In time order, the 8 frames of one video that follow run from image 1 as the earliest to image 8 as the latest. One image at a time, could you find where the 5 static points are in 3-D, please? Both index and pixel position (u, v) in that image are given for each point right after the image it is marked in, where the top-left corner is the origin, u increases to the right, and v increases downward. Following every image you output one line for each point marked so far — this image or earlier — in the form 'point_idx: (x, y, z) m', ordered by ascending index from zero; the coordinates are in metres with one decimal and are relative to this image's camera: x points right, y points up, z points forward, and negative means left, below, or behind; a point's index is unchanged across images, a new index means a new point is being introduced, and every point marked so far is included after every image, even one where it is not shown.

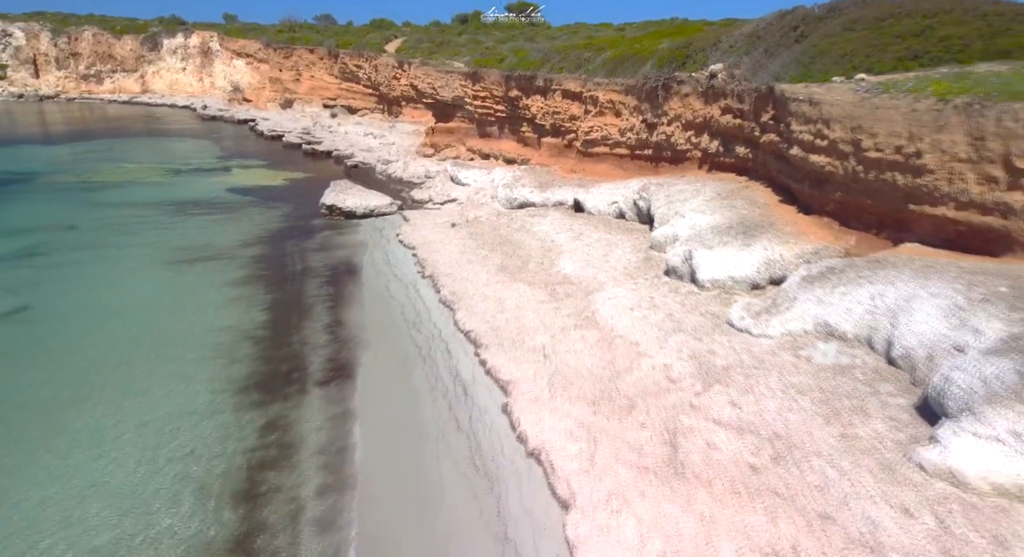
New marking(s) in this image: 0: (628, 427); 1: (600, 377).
0: (+1.4, -1.9, +6.9) m
1: (+1.2, -1.5, +8.0) m
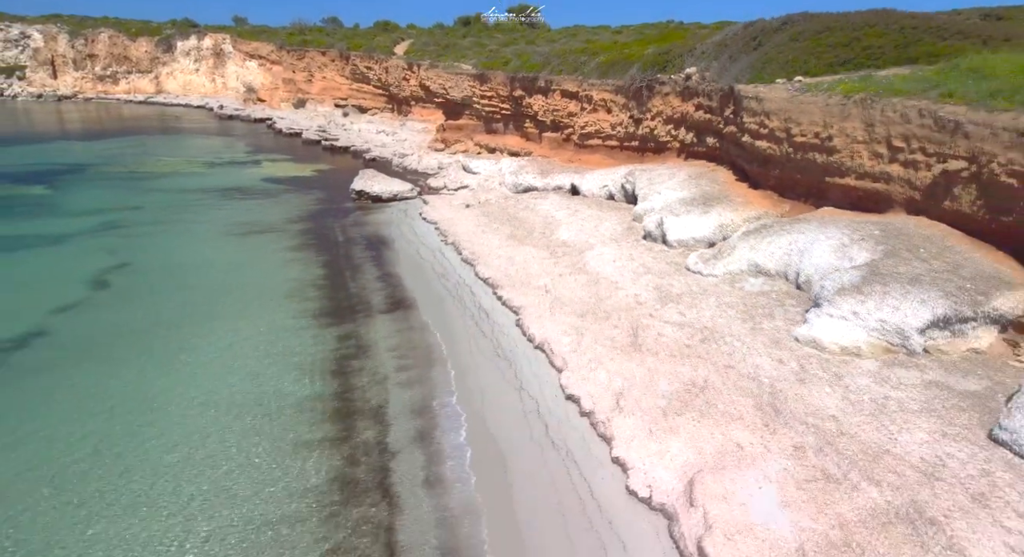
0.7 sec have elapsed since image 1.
0: (+1.6, -0.9, +9.7) m
1: (+1.4, -0.5, +10.9) m
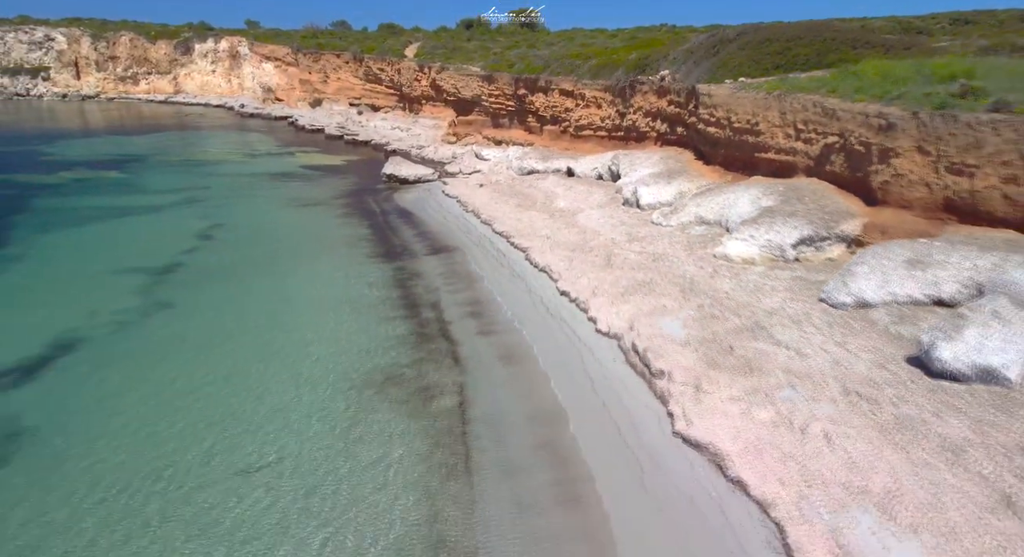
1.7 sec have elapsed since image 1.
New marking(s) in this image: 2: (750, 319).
0: (+1.9, +0.5, +13.8) m
1: (+1.7, +0.9, +14.9) m
2: (+4.2, -0.9, +9.5) m
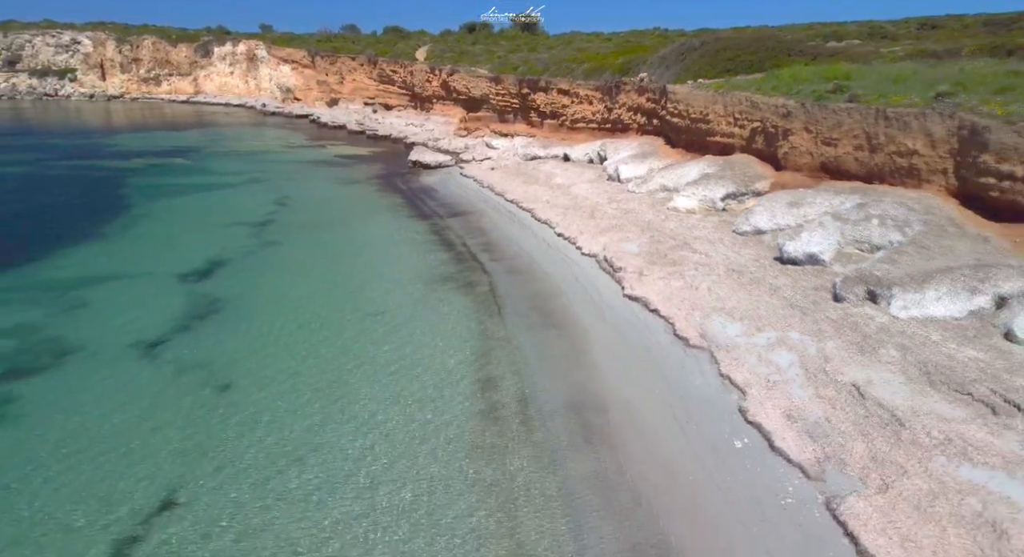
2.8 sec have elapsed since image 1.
0: (+2.2, +2.2, +18.7) m
1: (+2.0, +2.5, +19.8) m
2: (+4.5, +0.8, +14.4) m
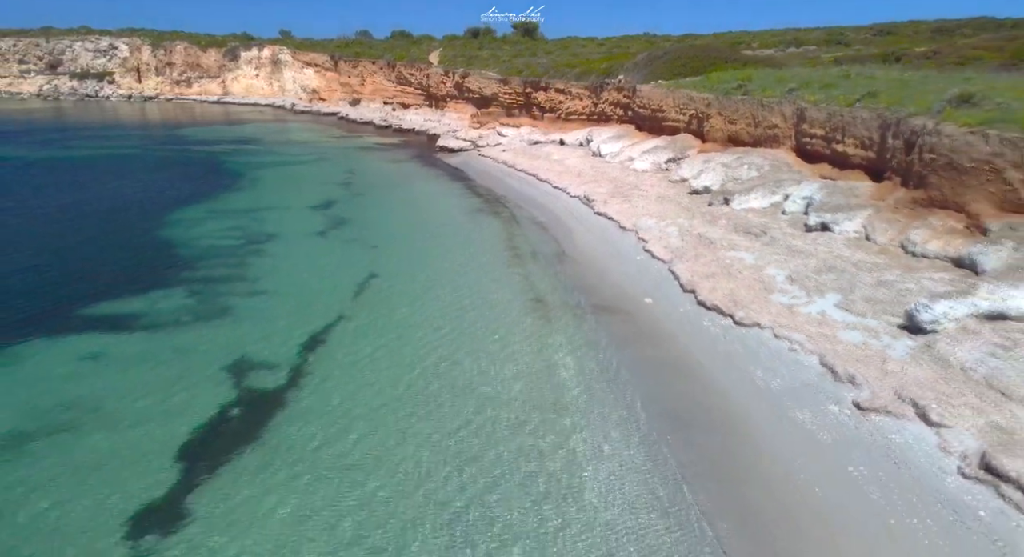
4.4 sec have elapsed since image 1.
0: (+2.6, +4.9, +26.6) m
1: (+2.4, +5.3, +27.8) m
2: (+4.9, +3.5, +22.3) m
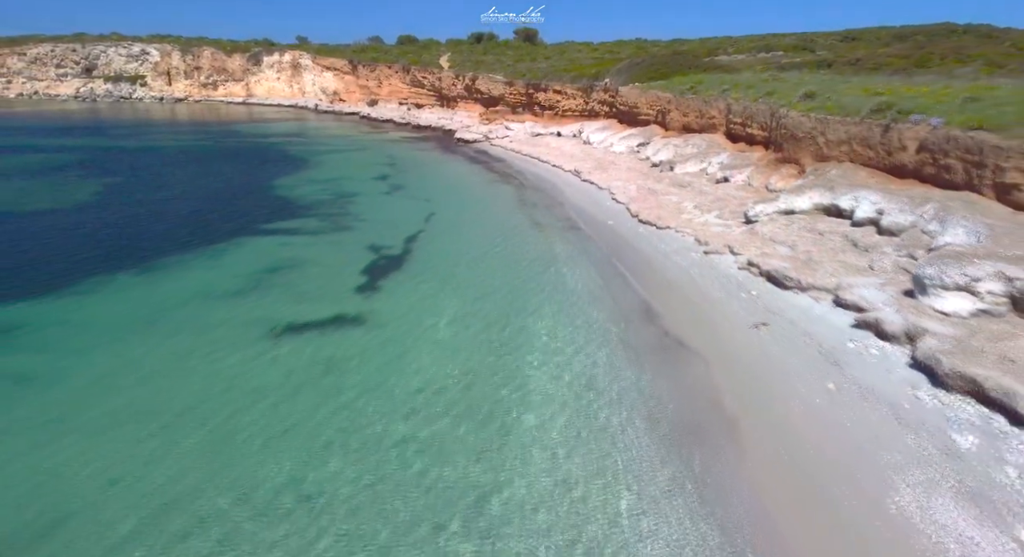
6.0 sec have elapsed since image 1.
0: (+3.0, +7.4, +34.4) m
1: (+2.8, +7.8, +35.6) m
2: (+5.4, +6.1, +30.1) m
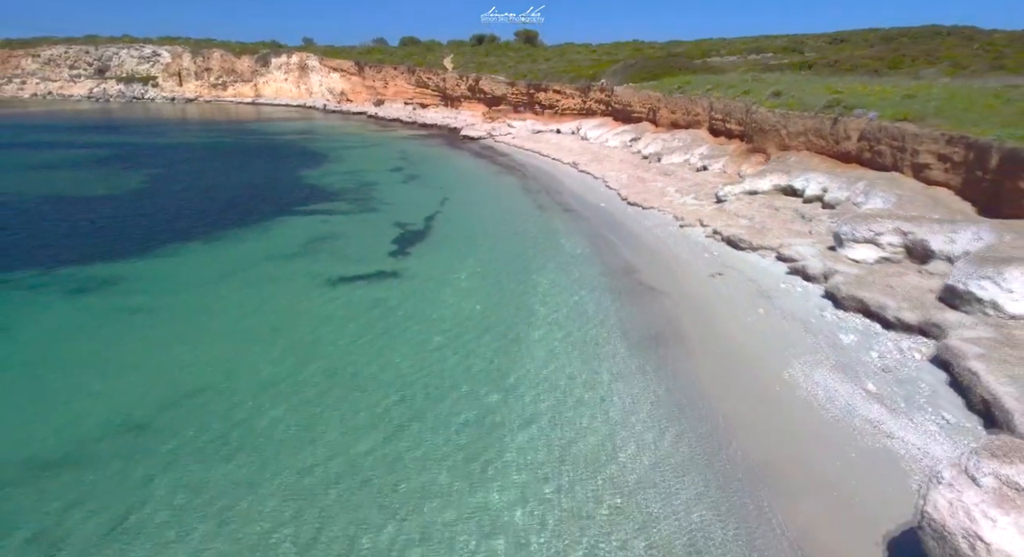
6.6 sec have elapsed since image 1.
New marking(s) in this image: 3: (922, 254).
0: (+3.2, +8.5, +37.4) m
1: (+3.0, +8.8, +38.6) m
2: (+5.6, +7.1, +33.1) m
3: (+9.1, +0.5, +12.6) m
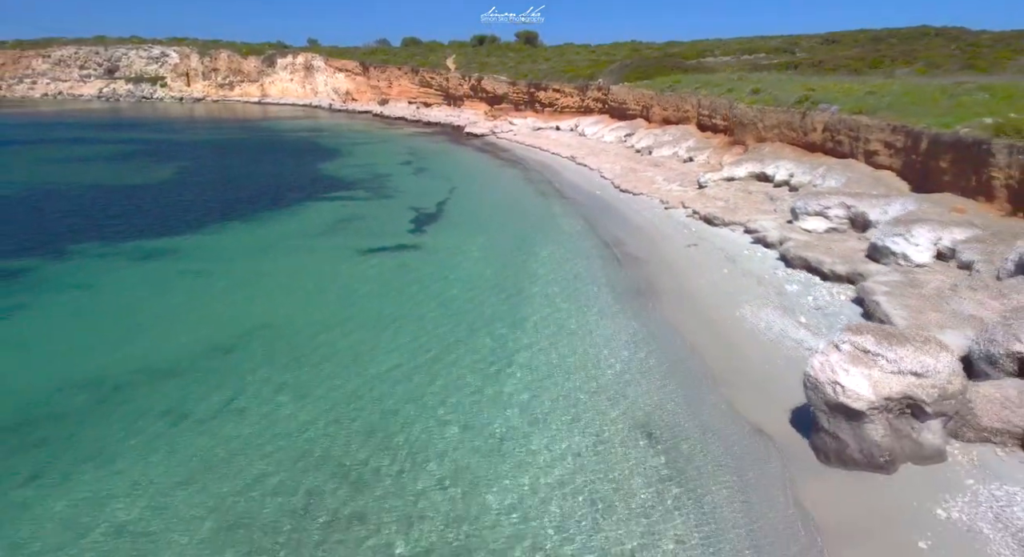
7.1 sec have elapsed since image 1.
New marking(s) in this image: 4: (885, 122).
0: (+3.4, +9.3, +39.8) m
1: (+3.2, +9.7, +41.0) m
2: (+5.7, +8.0, +35.5) m
3: (+9.2, +1.4, +15.0) m
4: (+12.0, +5.0, +18.3) m
